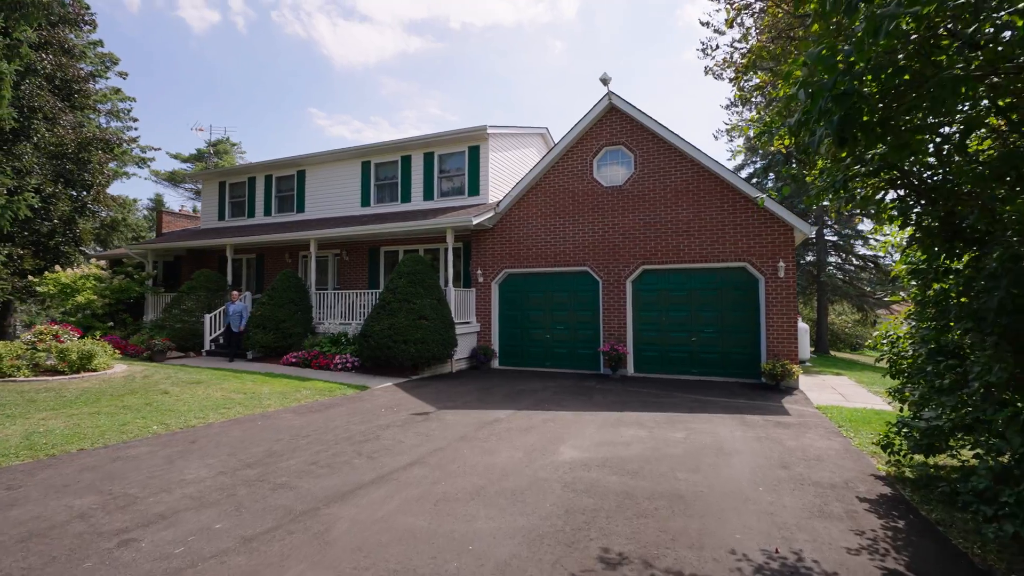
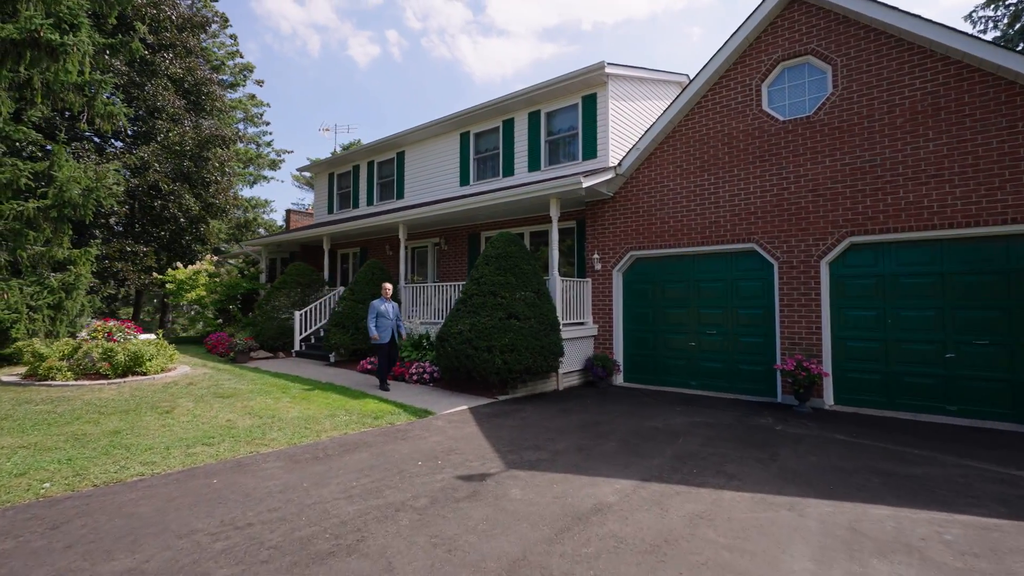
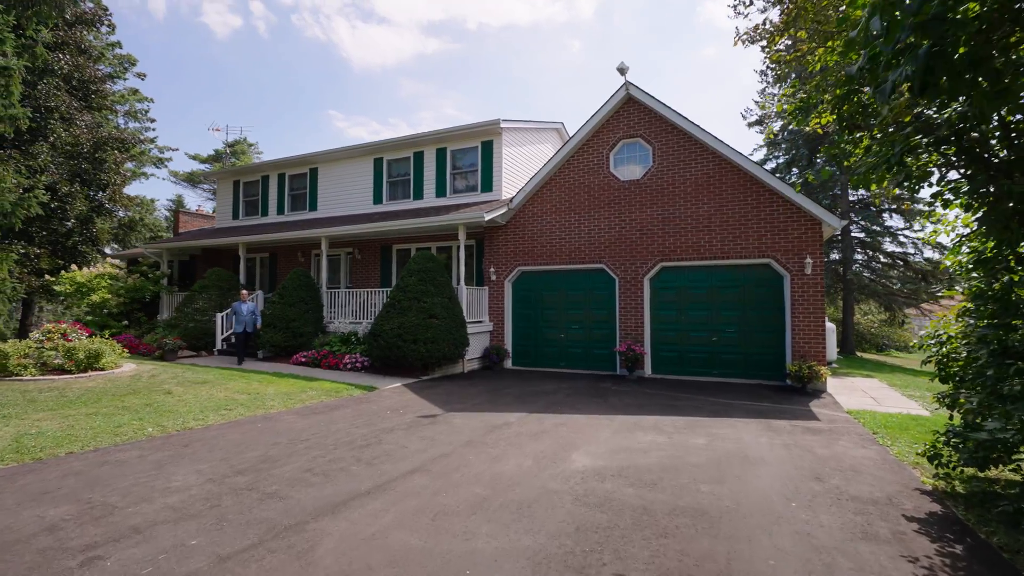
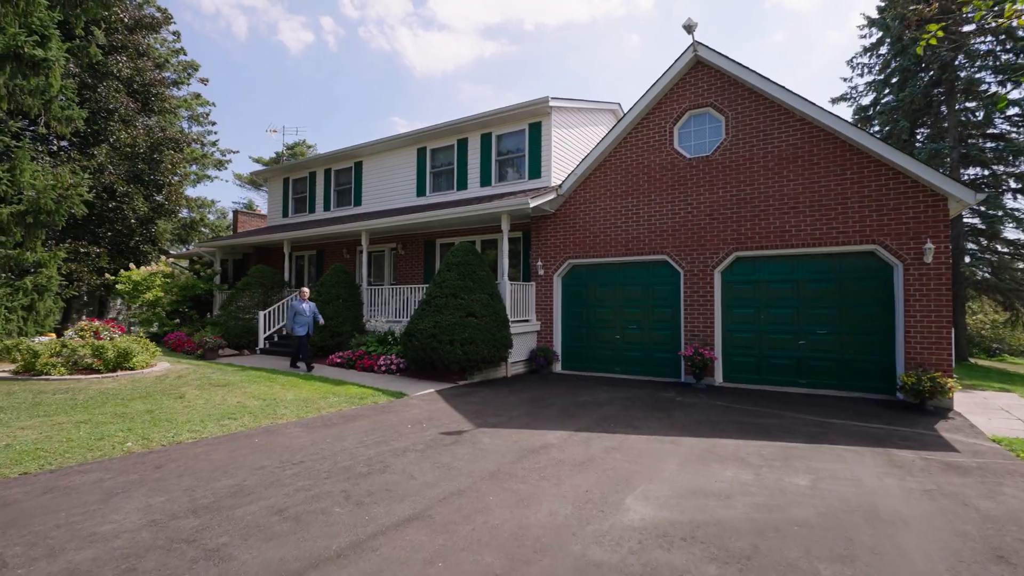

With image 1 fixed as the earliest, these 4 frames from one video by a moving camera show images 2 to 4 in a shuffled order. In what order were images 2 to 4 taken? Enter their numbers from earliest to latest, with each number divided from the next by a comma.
3, 4, 2
